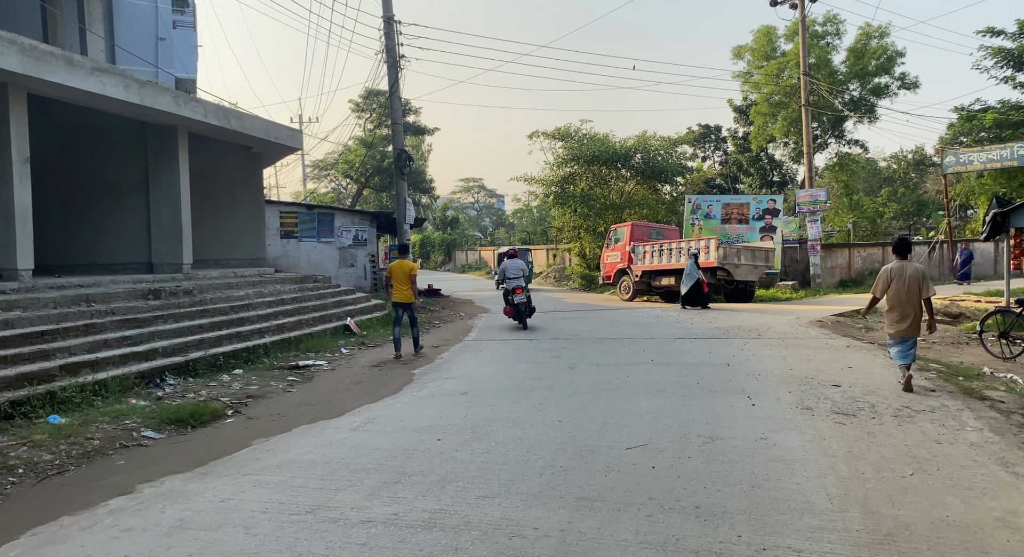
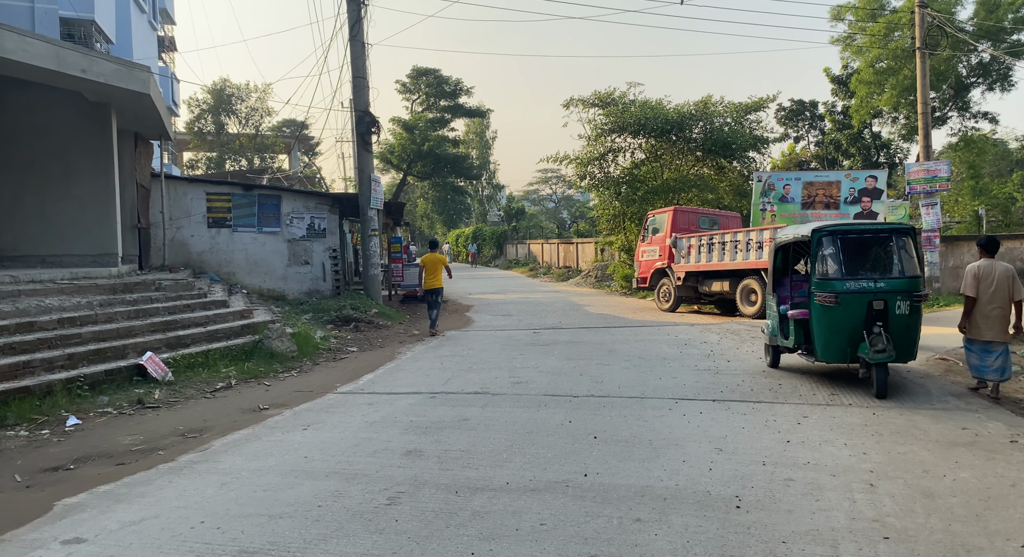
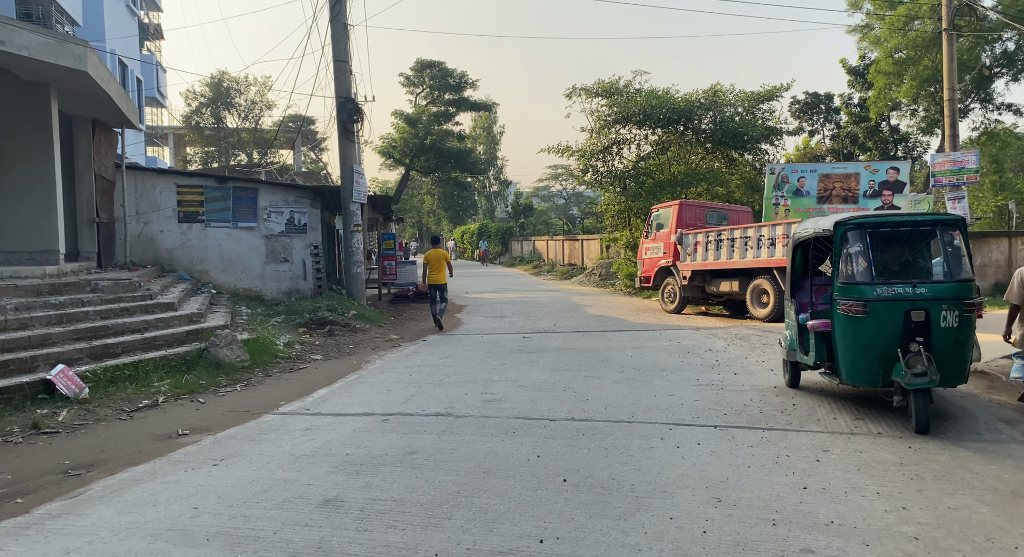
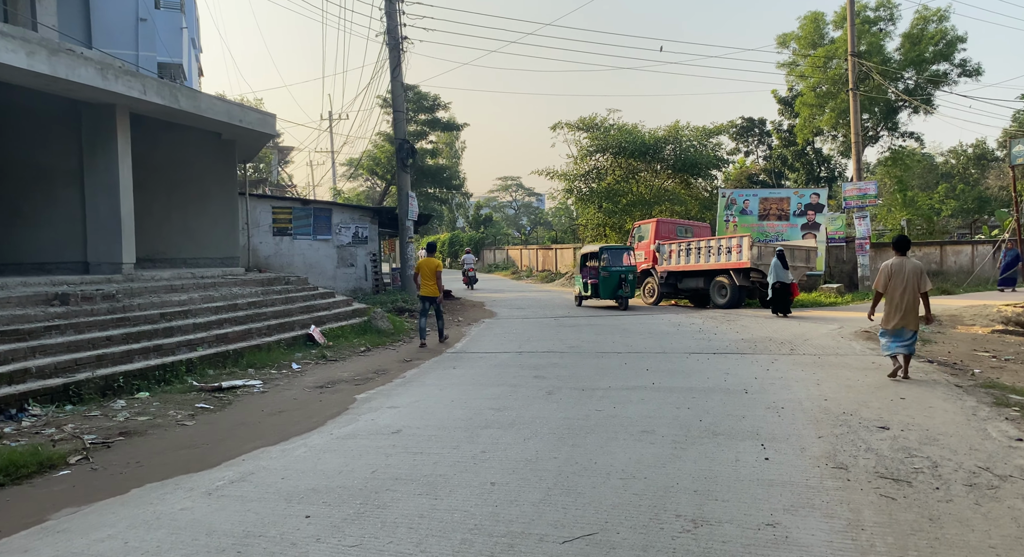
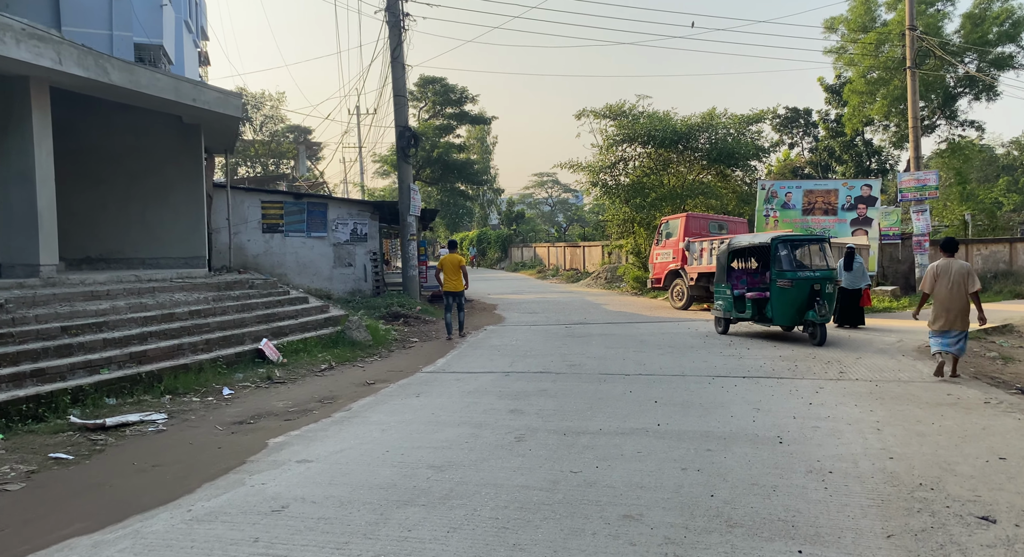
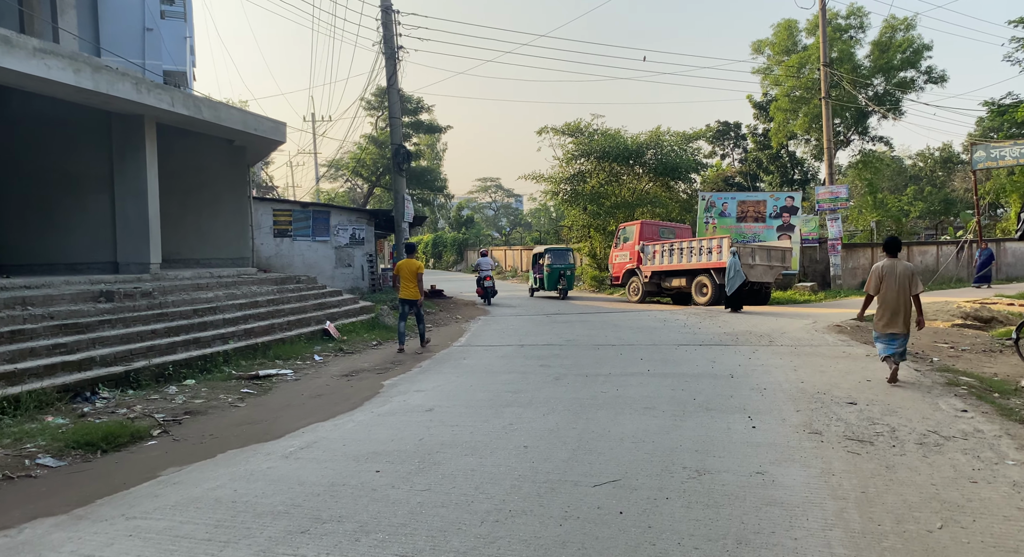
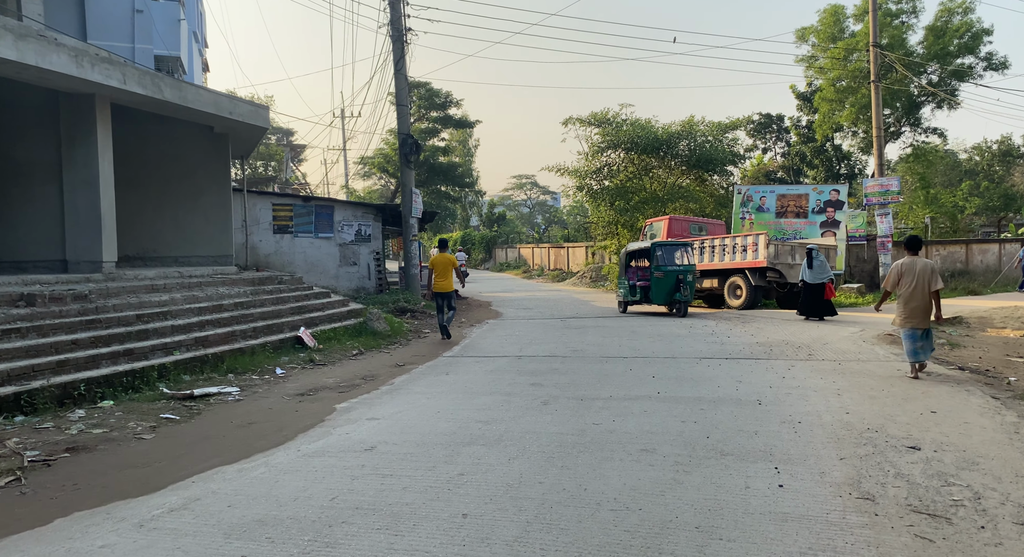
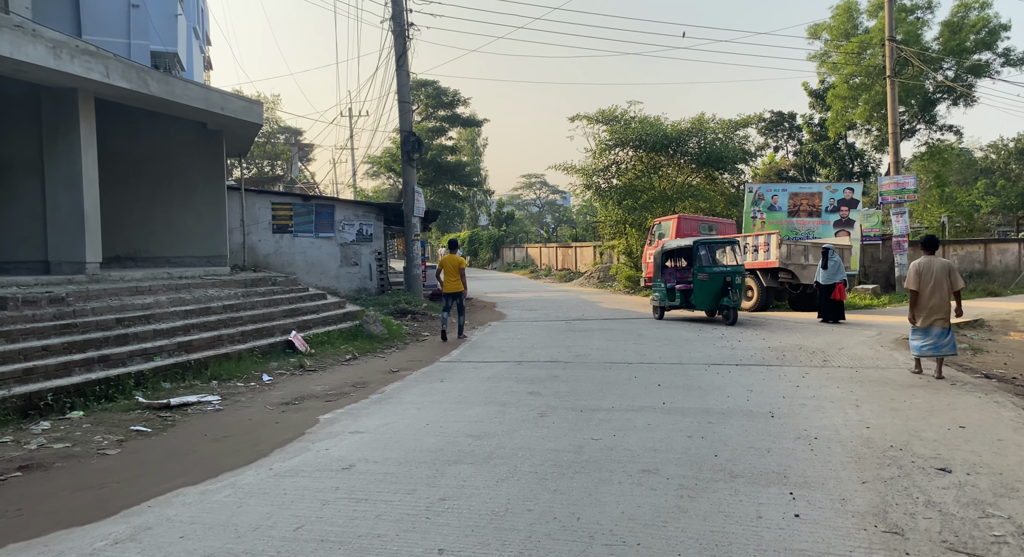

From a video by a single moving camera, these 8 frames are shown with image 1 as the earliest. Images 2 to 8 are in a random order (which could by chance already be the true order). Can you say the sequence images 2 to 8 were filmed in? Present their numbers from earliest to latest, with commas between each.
6, 4, 7, 8, 5, 2, 3
